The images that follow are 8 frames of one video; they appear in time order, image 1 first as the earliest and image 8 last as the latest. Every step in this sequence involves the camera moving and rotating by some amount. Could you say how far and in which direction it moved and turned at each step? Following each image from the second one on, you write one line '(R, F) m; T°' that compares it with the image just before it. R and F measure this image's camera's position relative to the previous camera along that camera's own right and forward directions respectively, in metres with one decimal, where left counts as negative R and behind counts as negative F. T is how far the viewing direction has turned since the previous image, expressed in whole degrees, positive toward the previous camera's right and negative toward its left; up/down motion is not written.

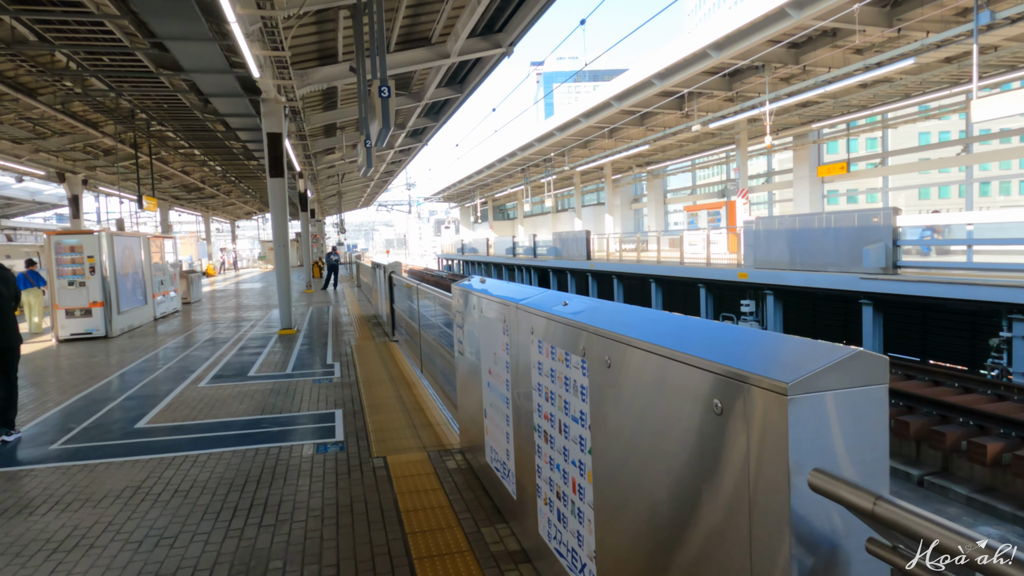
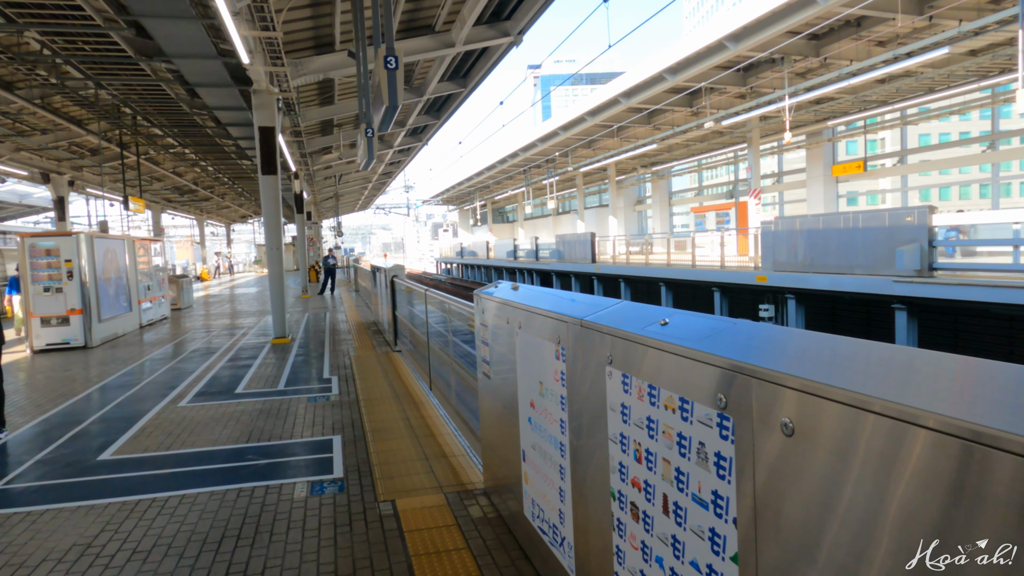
(-0.2, +0.7) m; 0°
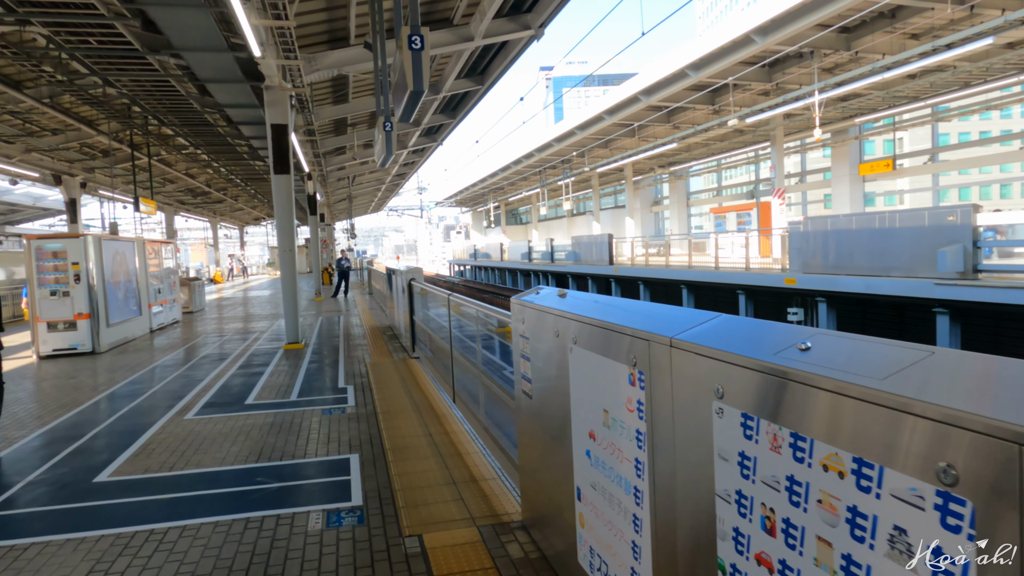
(-0.1, +0.4) m; -1°
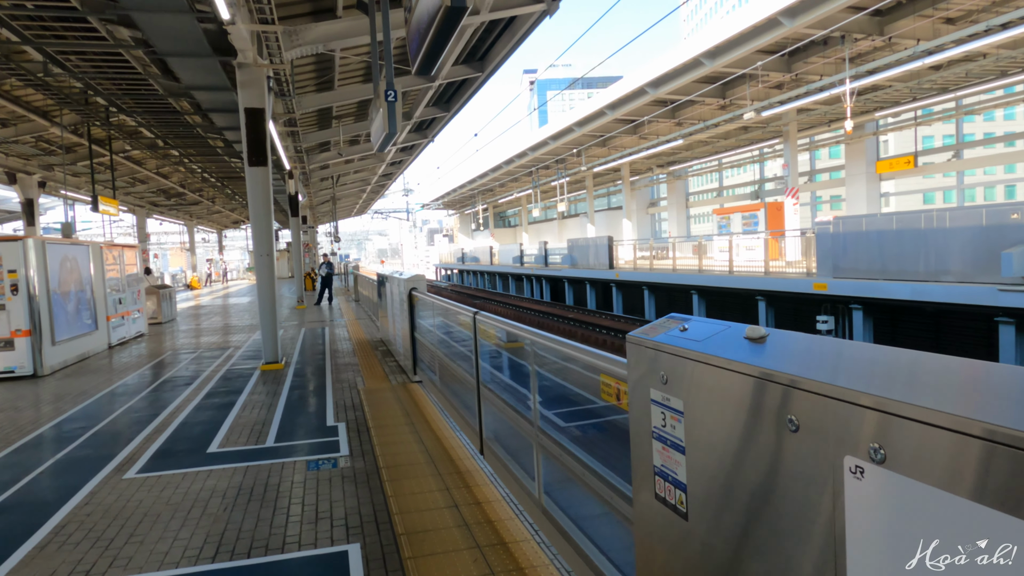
(-0.4, +1.3) m; +1°
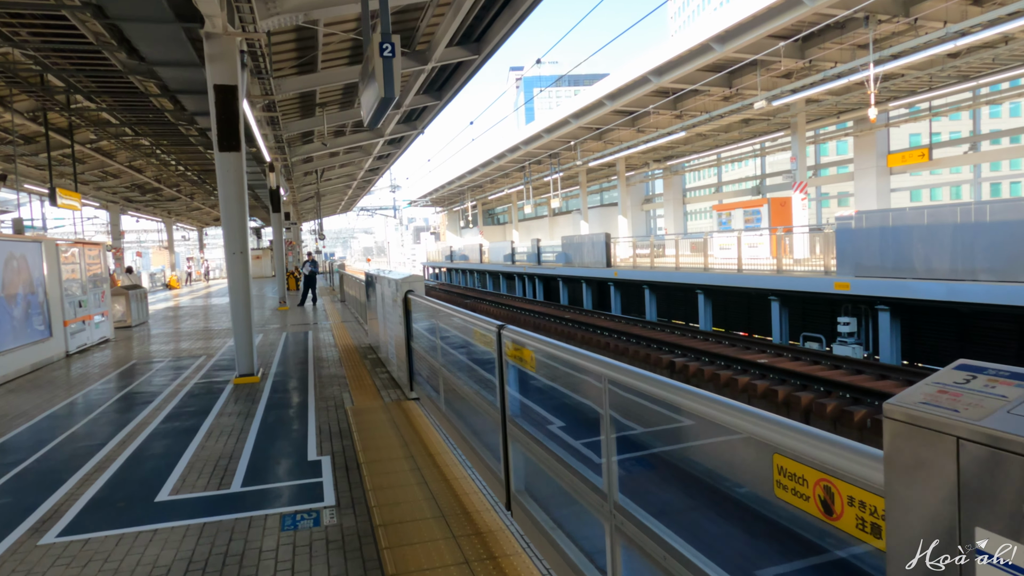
(-0.2, +0.9) m; +1°
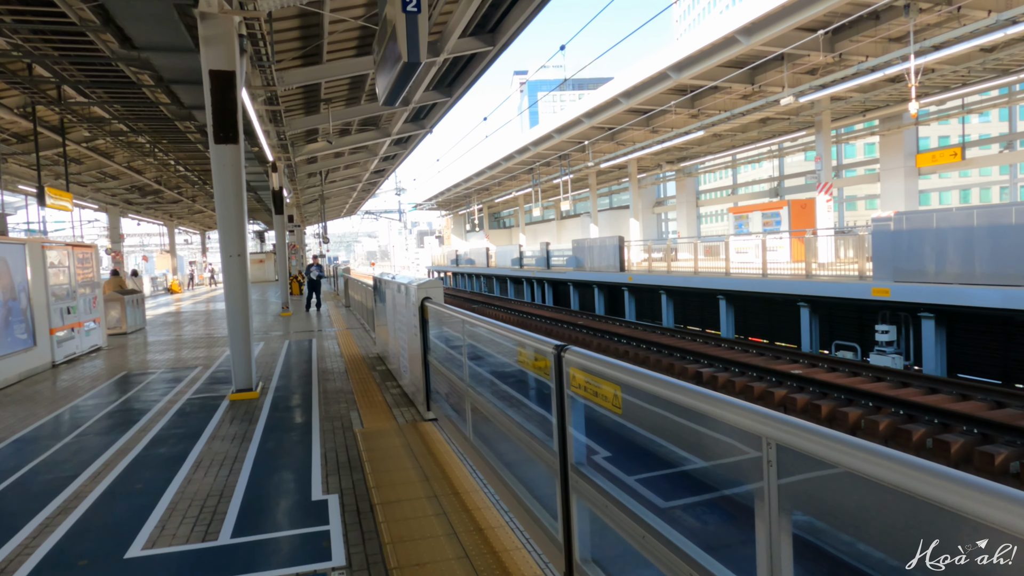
(-0.2, +0.7) m; 0°
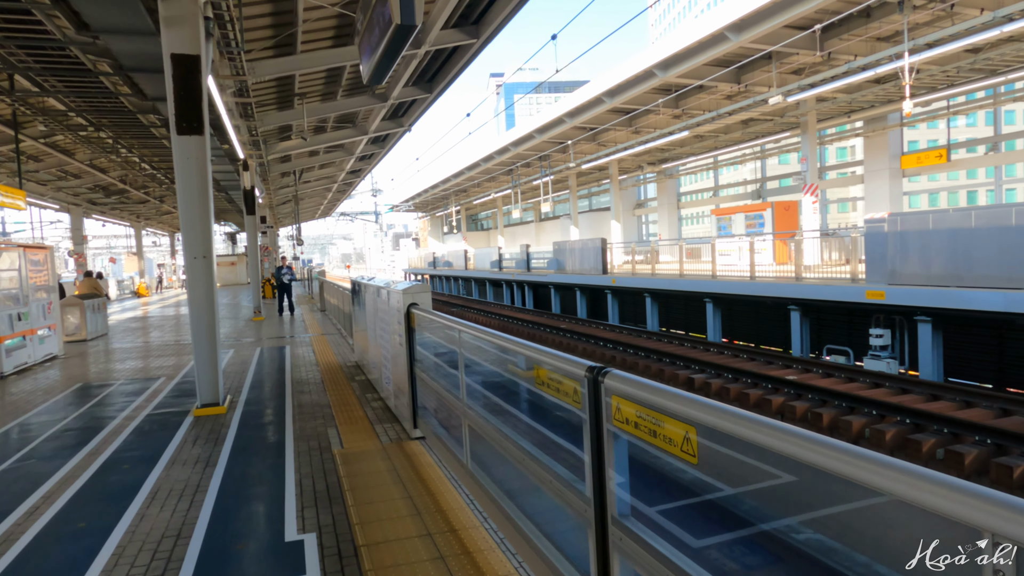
(-0.1, +0.5) m; +2°
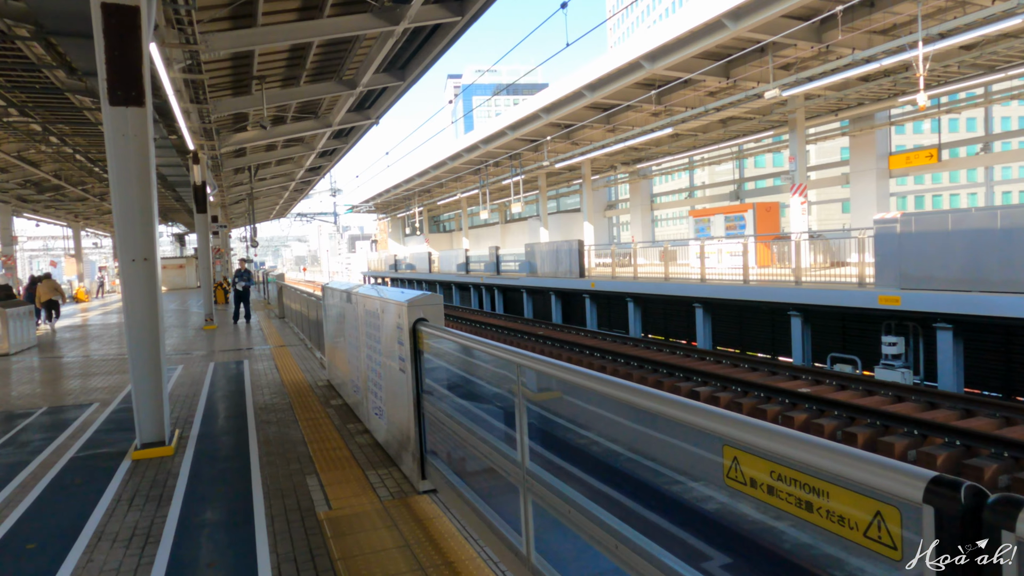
(-0.5, +1.1) m; +4°
